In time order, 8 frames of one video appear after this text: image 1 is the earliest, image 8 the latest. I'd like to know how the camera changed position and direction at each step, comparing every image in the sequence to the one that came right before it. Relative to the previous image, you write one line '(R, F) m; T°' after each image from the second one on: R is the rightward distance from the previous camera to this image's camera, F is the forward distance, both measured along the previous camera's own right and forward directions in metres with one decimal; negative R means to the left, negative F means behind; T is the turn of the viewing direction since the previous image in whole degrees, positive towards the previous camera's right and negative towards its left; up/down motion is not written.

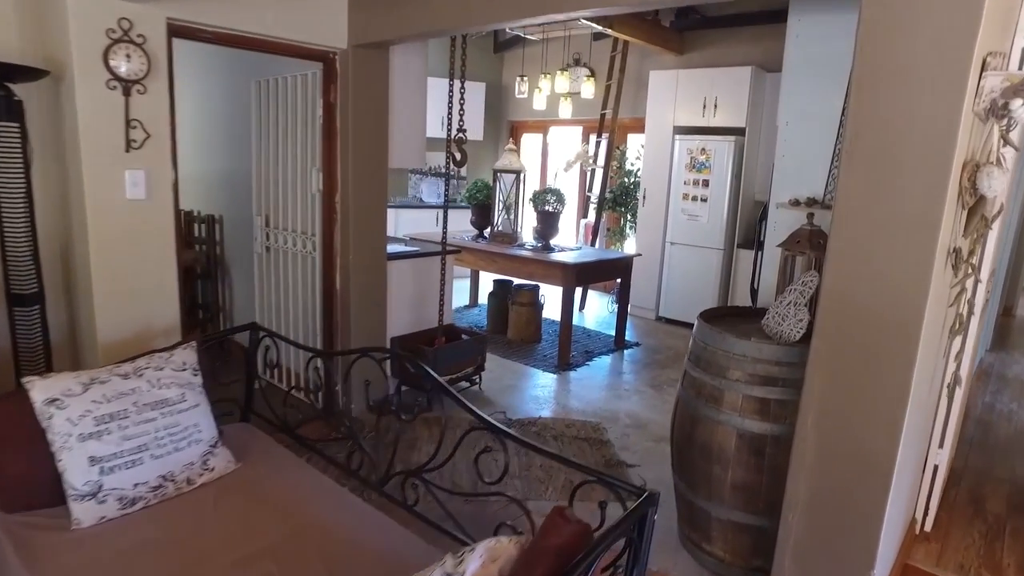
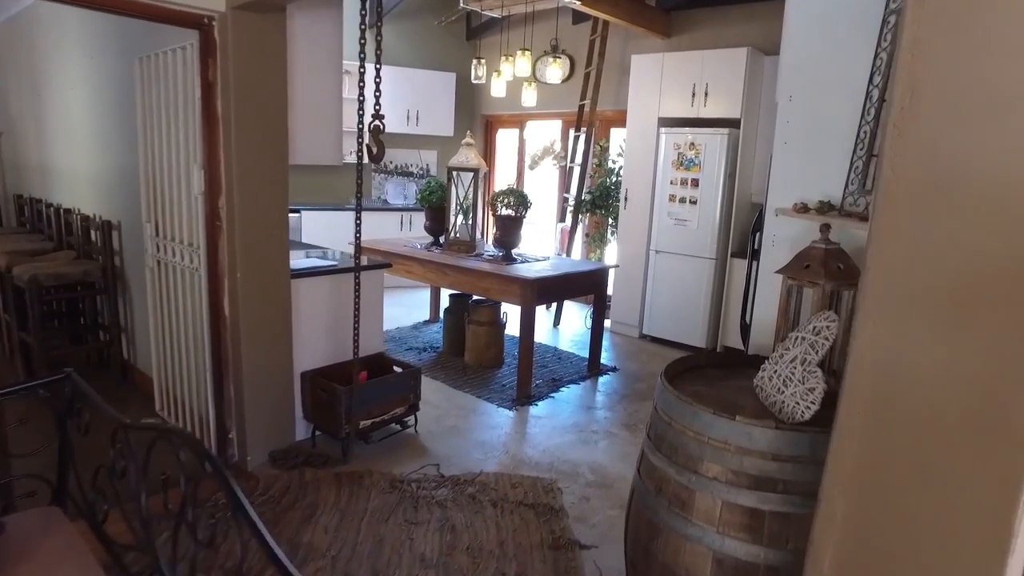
(+0.3, +0.7) m; 0°
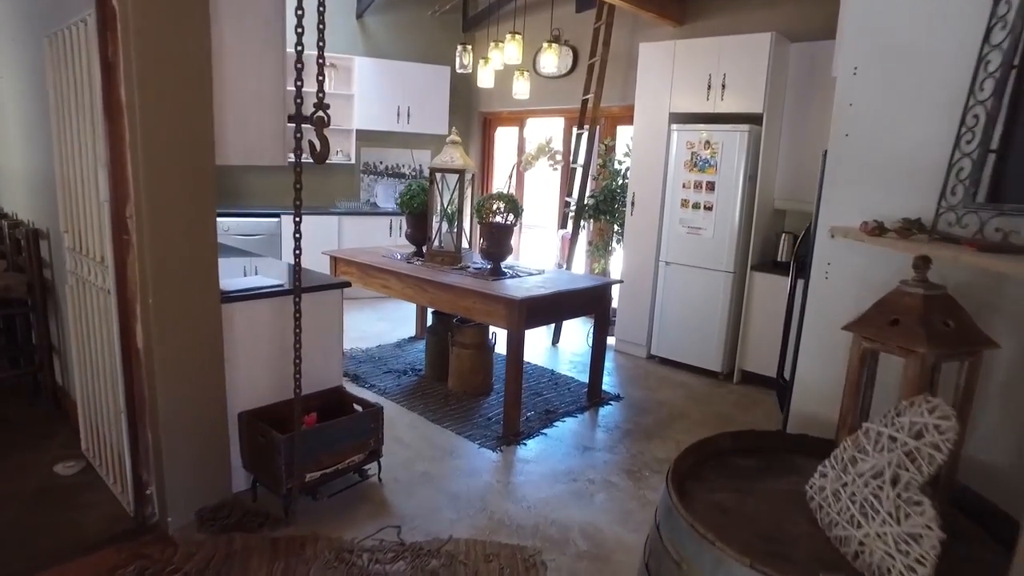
(+0.1, +0.5) m; -1°
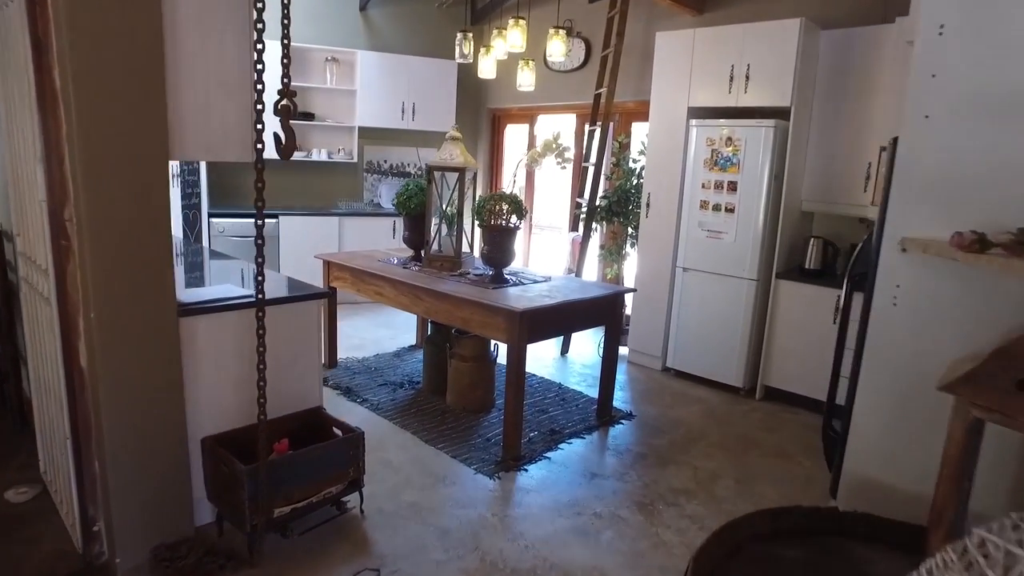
(+0.1, +0.3) m; -1°
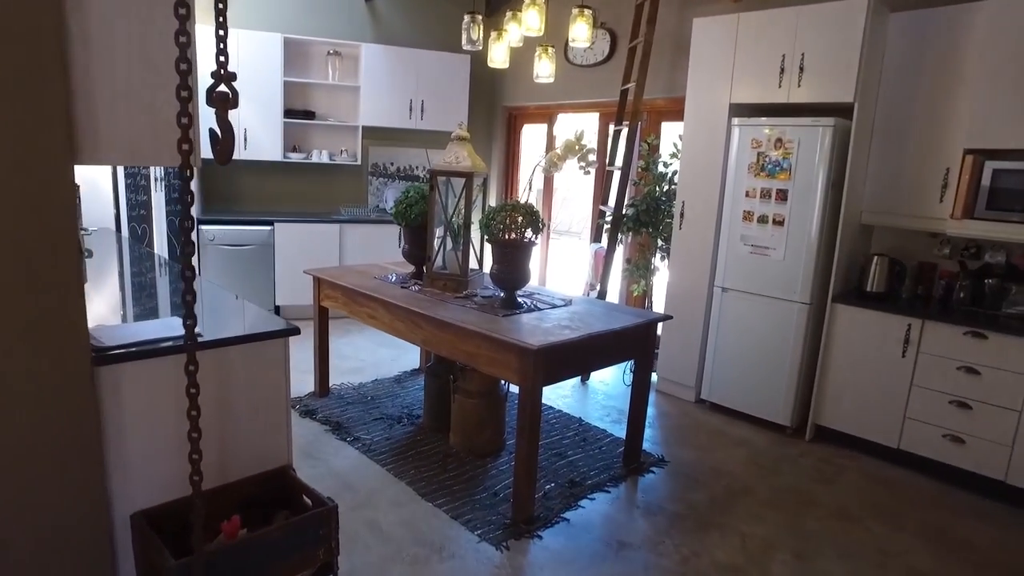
(0.0, +0.5) m; -1°
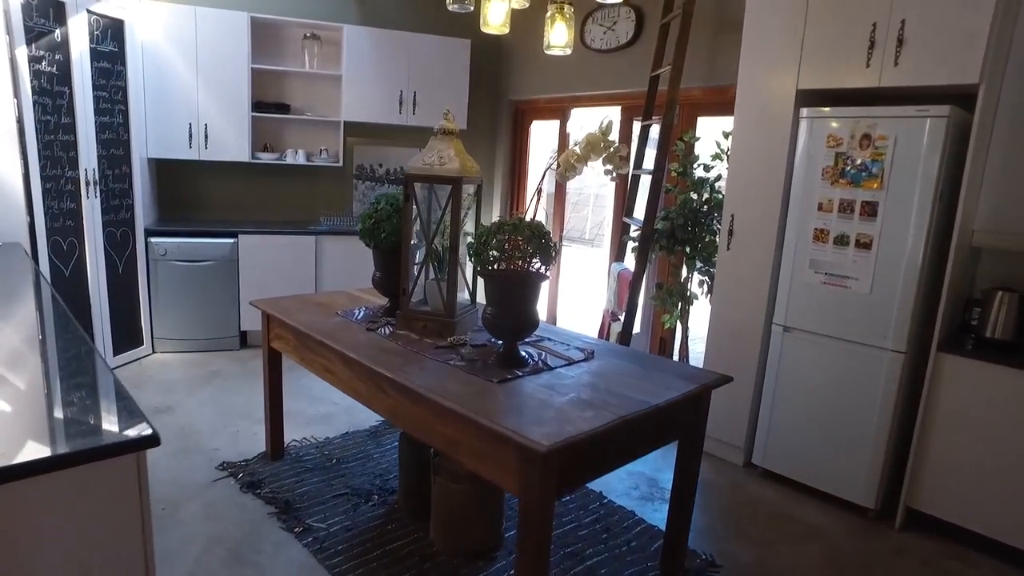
(0.0, +0.8) m; -1°
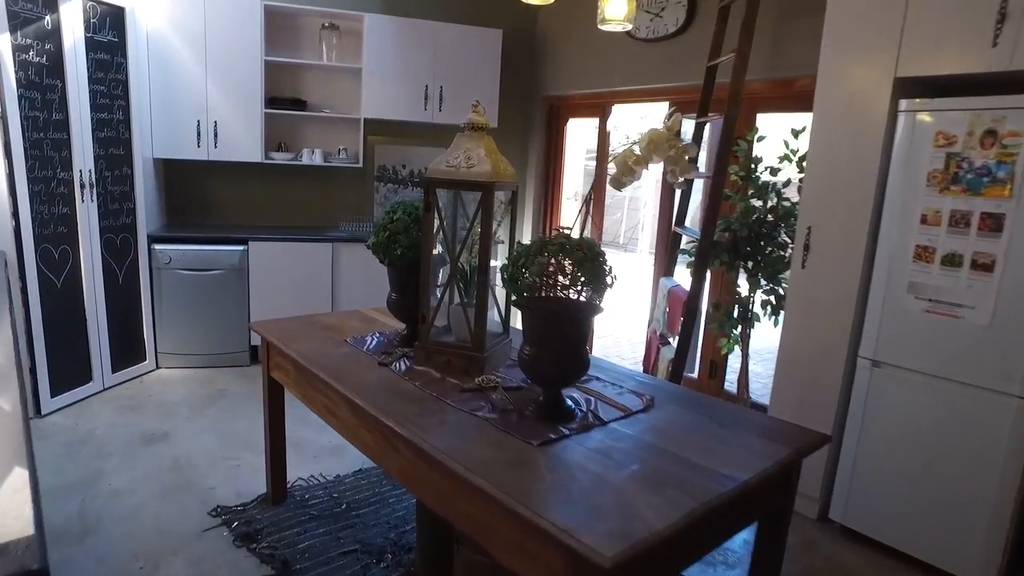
(0.0, +0.4) m; -2°
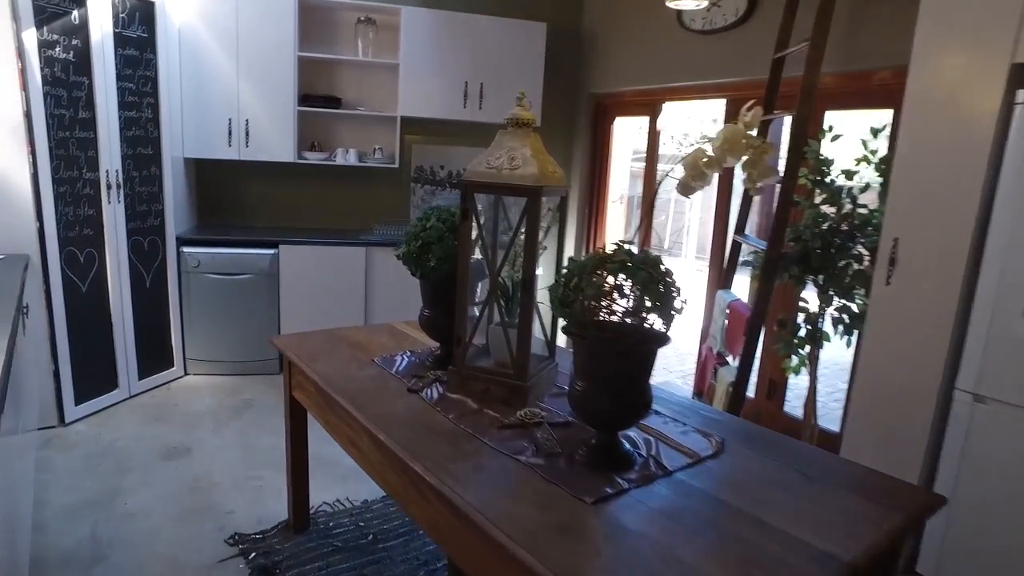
(0.0, +0.2) m; -3°
